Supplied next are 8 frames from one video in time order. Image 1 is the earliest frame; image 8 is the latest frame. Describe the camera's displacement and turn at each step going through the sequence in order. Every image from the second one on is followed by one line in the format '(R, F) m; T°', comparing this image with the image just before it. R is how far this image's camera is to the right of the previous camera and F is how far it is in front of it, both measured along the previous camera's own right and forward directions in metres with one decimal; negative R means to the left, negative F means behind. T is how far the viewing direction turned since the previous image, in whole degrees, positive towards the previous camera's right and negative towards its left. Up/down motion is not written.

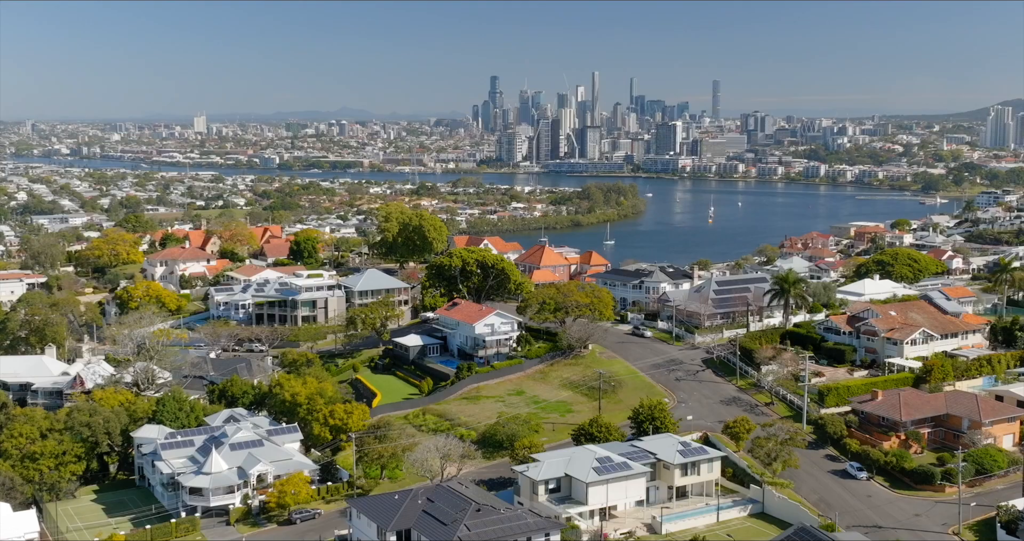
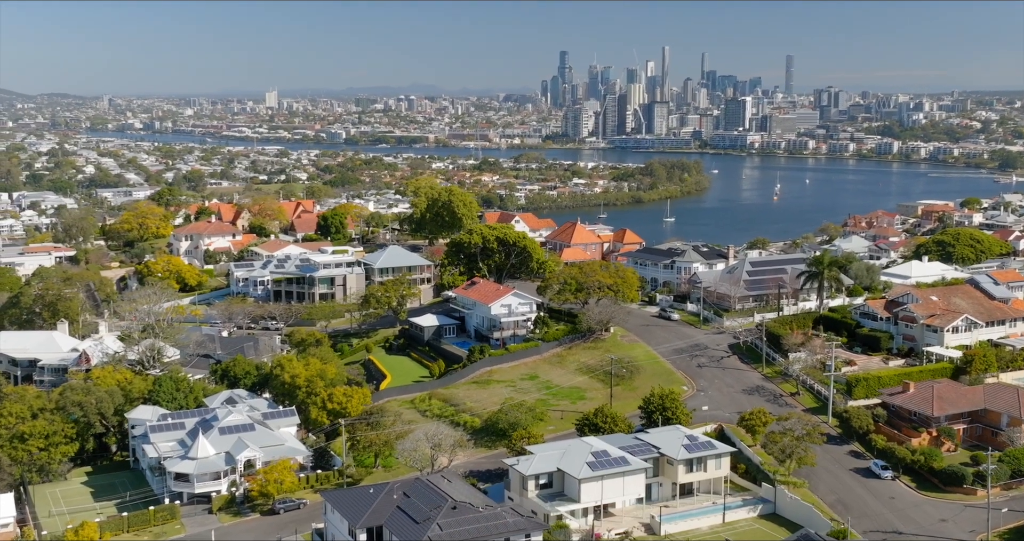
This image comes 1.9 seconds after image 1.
(+2.0, +2.2) m; -3°
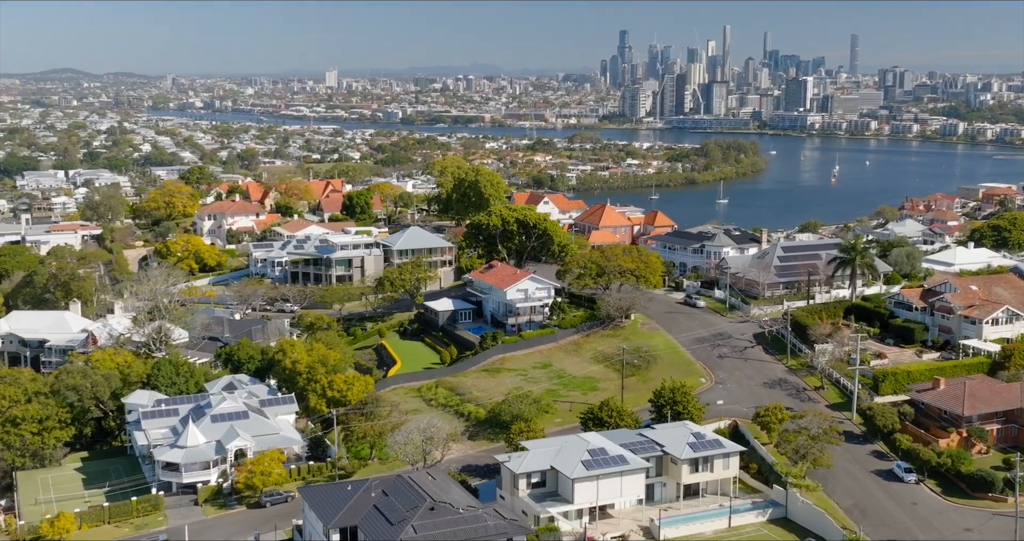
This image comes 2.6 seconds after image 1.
(+1.6, +1.9) m; -3°
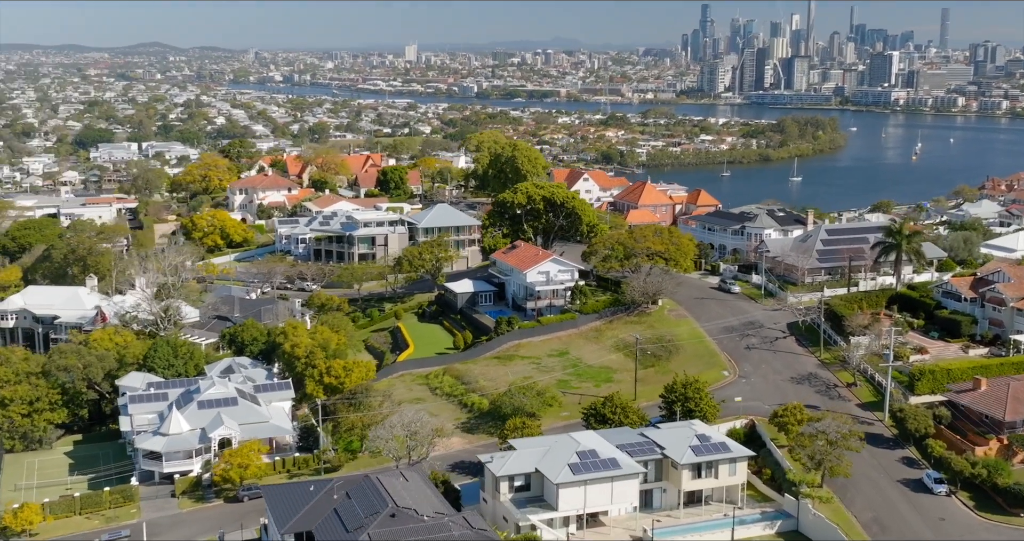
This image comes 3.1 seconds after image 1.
(+2.1, +2.4) m; -4°
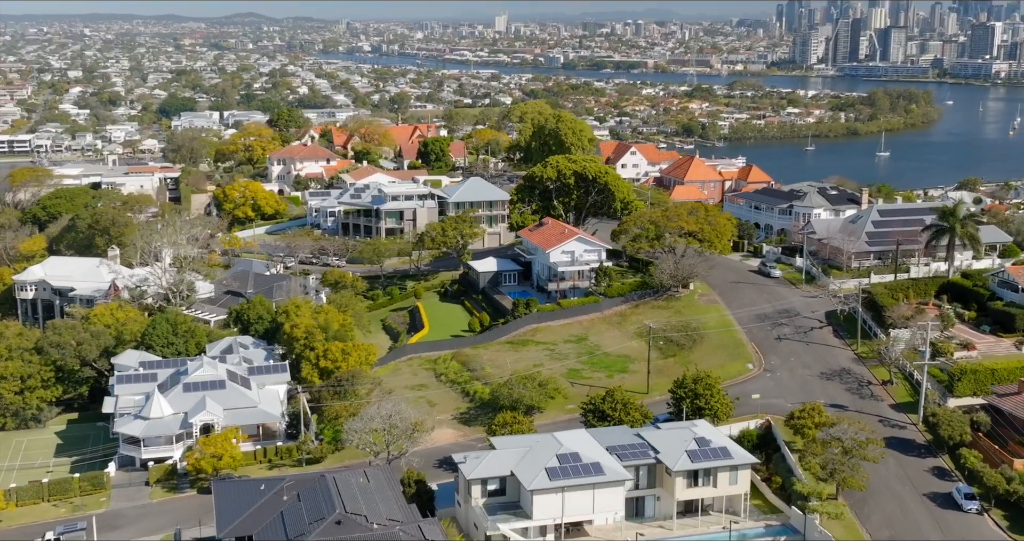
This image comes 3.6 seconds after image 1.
(+2.2, +2.4) m; -4°
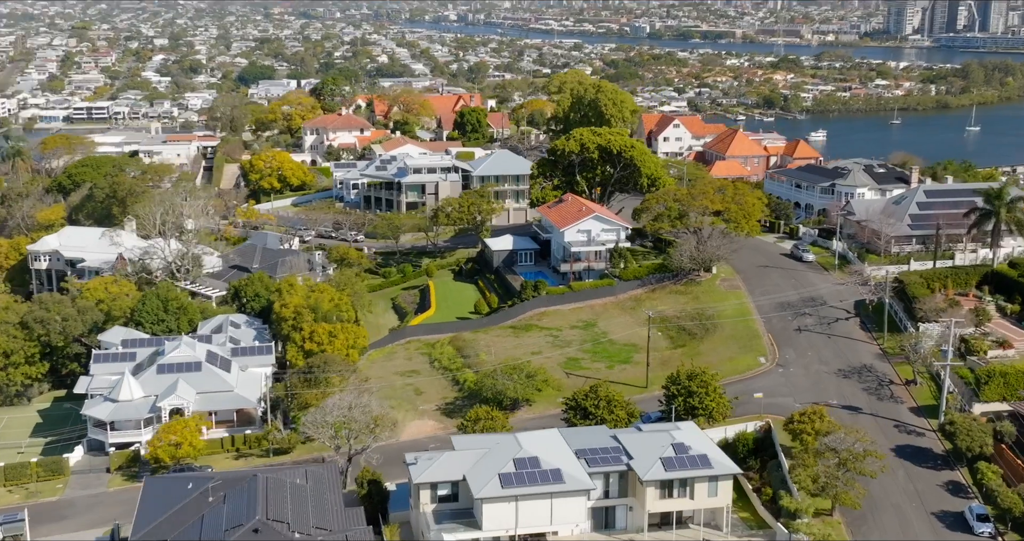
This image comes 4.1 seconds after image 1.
(+2.4, +2.3) m; -4°
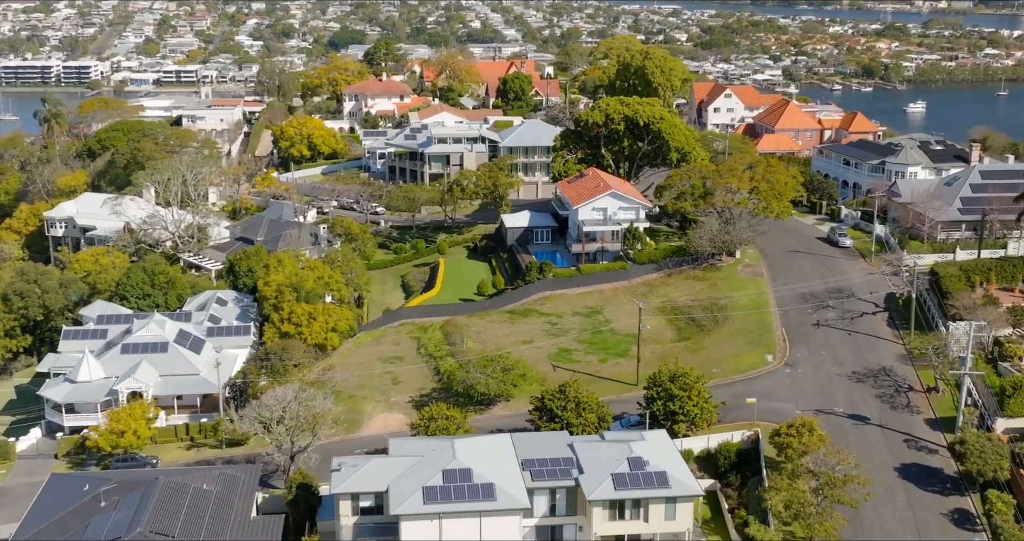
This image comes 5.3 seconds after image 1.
(+2.7, +2.5) m; -5°
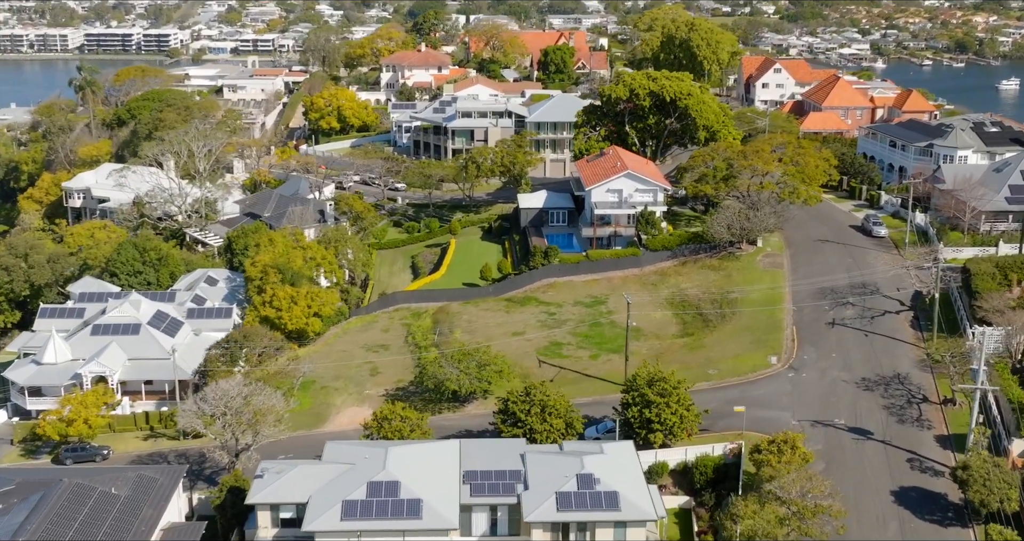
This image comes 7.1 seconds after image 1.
(+2.2, +2.0) m; -4°
